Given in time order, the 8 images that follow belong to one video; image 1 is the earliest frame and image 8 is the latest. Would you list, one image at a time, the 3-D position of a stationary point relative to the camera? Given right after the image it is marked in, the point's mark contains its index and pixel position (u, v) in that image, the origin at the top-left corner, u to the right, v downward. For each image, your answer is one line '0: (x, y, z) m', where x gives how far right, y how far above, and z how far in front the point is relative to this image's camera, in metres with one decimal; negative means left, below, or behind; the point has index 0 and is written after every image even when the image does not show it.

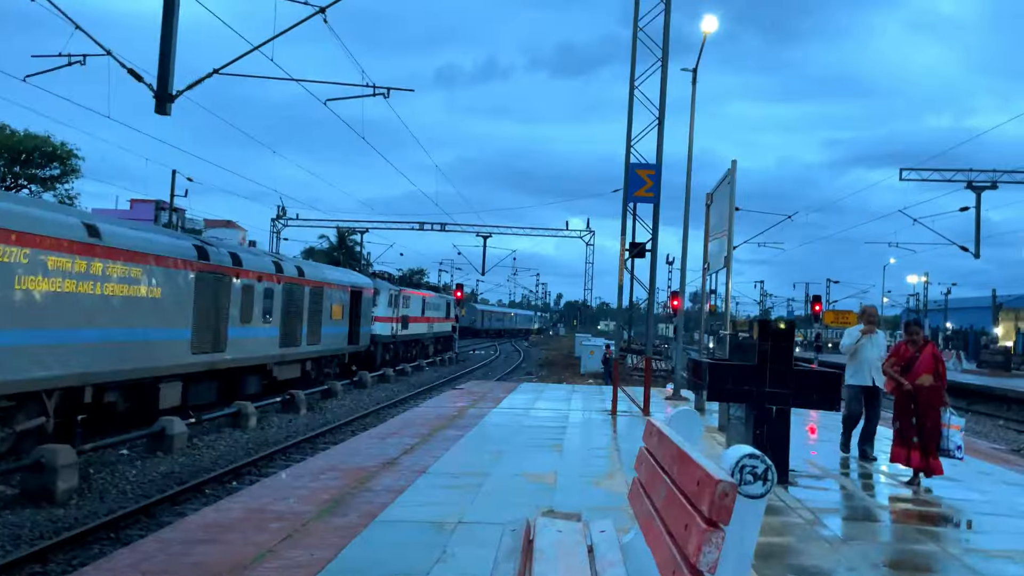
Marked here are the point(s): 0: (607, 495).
0: (+0.9, -2.0, +7.8) m
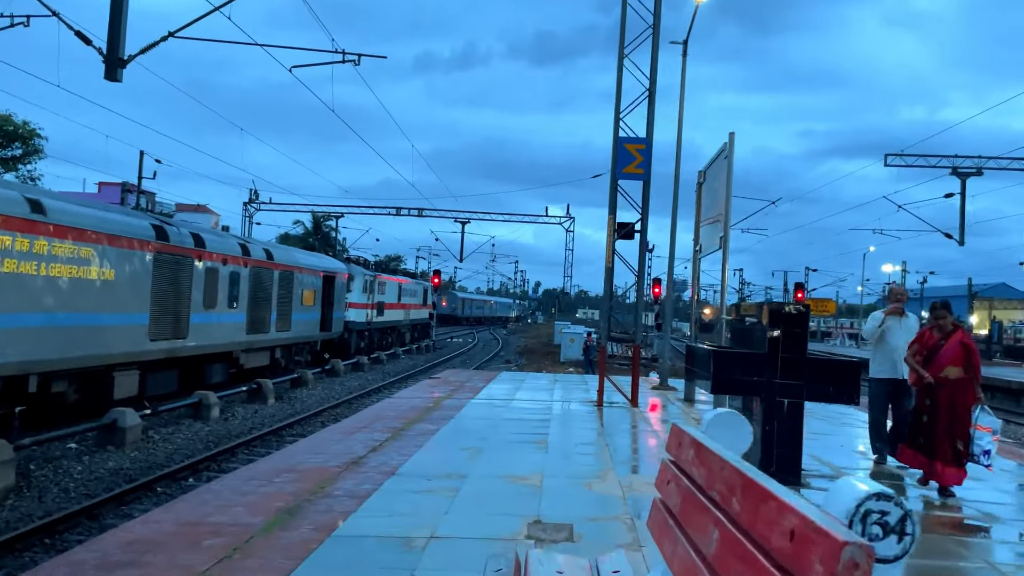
0: (+0.7, -1.8, +6.8) m
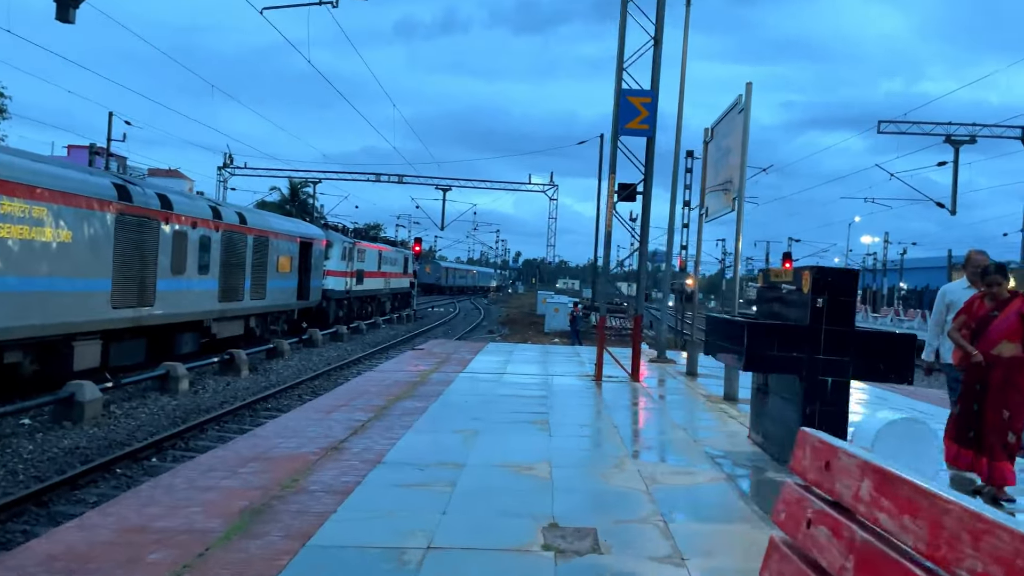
0: (+0.8, -1.5, +5.9) m
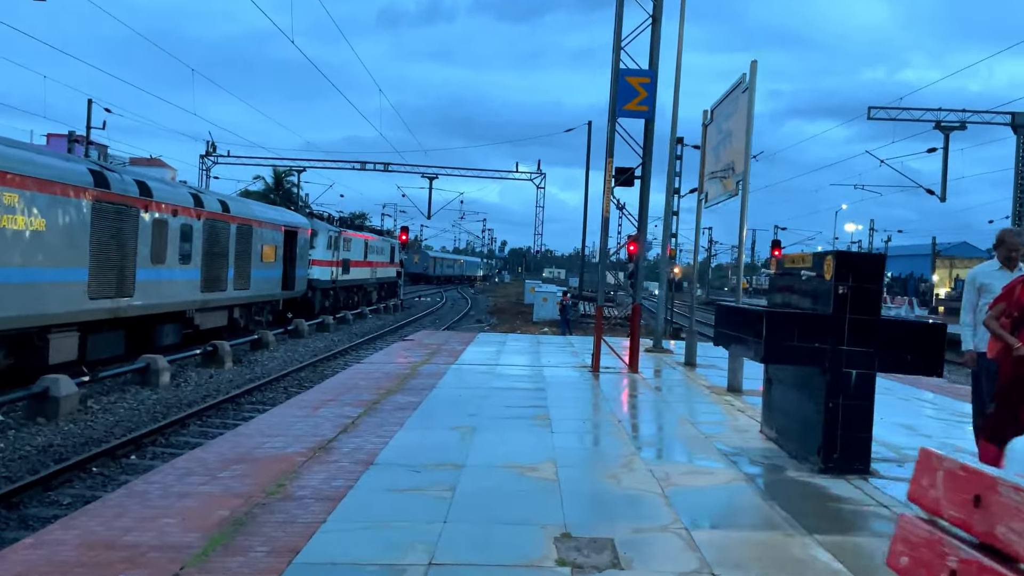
0: (+0.8, -1.4, +5.4) m
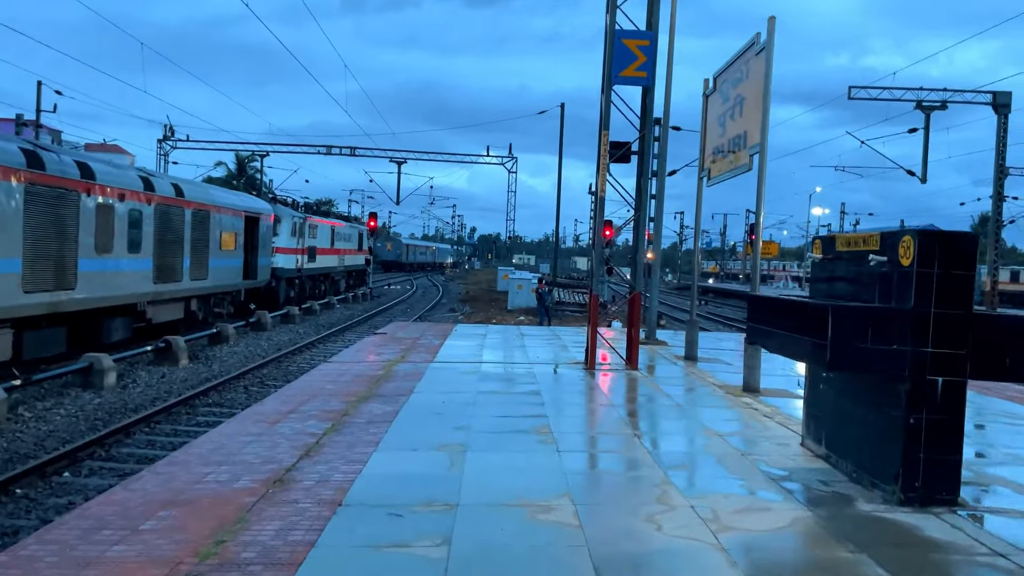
0: (+0.9, -1.4, +4.2) m
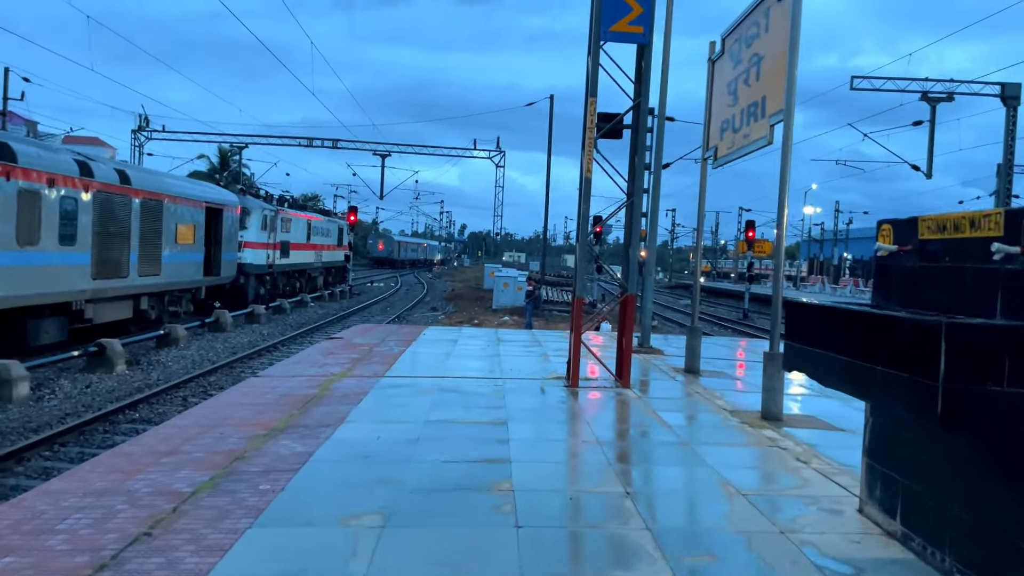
0: (+0.6, -1.4, +2.3) m
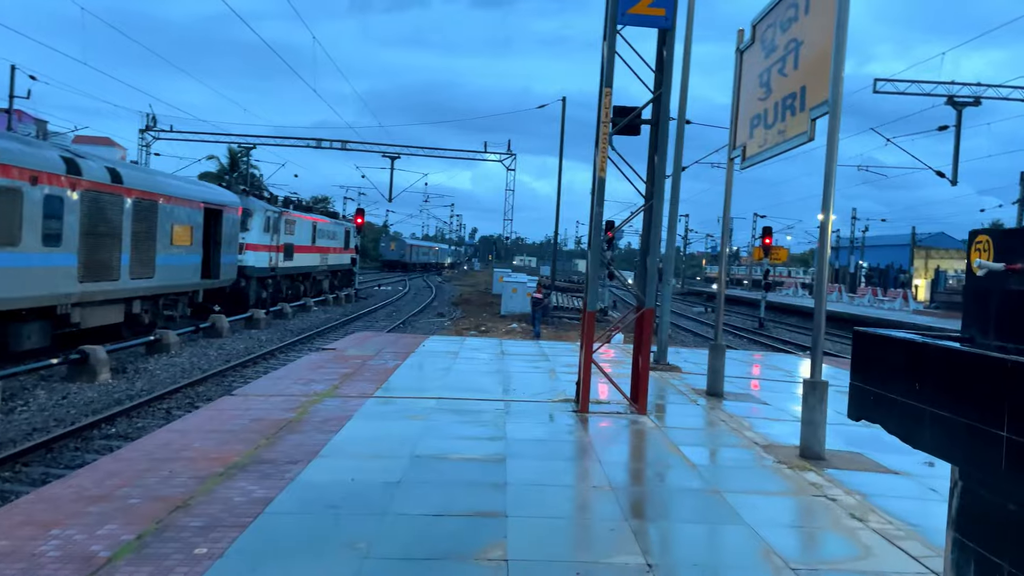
0: (+0.5, -1.5, +1.4) m
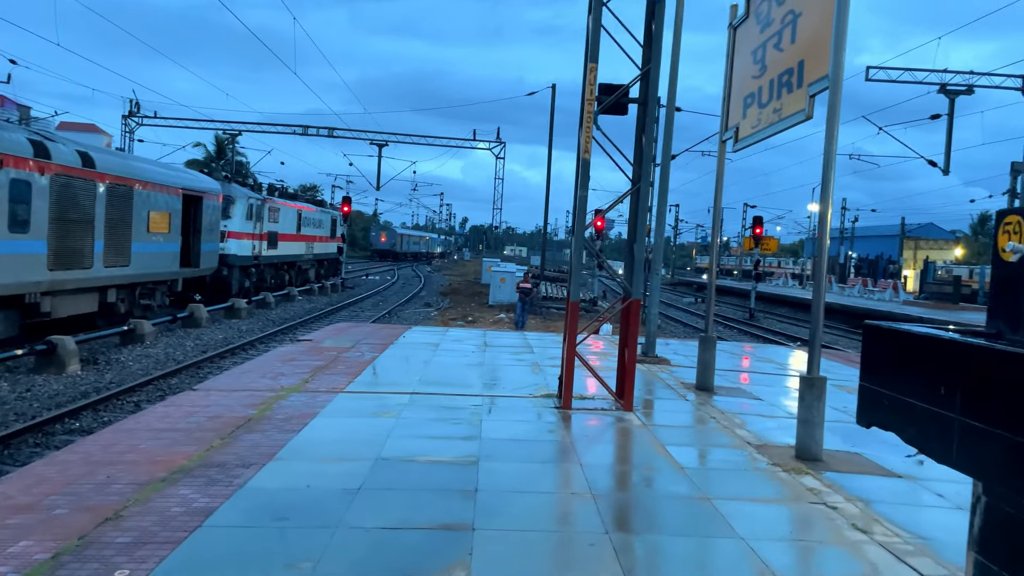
0: (+0.4, -1.5, +0.9) m
